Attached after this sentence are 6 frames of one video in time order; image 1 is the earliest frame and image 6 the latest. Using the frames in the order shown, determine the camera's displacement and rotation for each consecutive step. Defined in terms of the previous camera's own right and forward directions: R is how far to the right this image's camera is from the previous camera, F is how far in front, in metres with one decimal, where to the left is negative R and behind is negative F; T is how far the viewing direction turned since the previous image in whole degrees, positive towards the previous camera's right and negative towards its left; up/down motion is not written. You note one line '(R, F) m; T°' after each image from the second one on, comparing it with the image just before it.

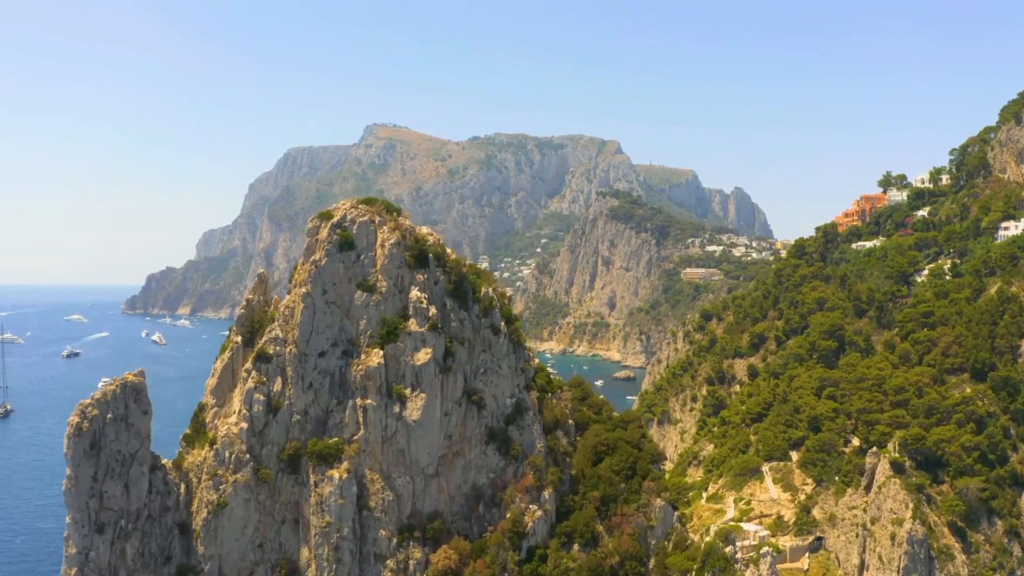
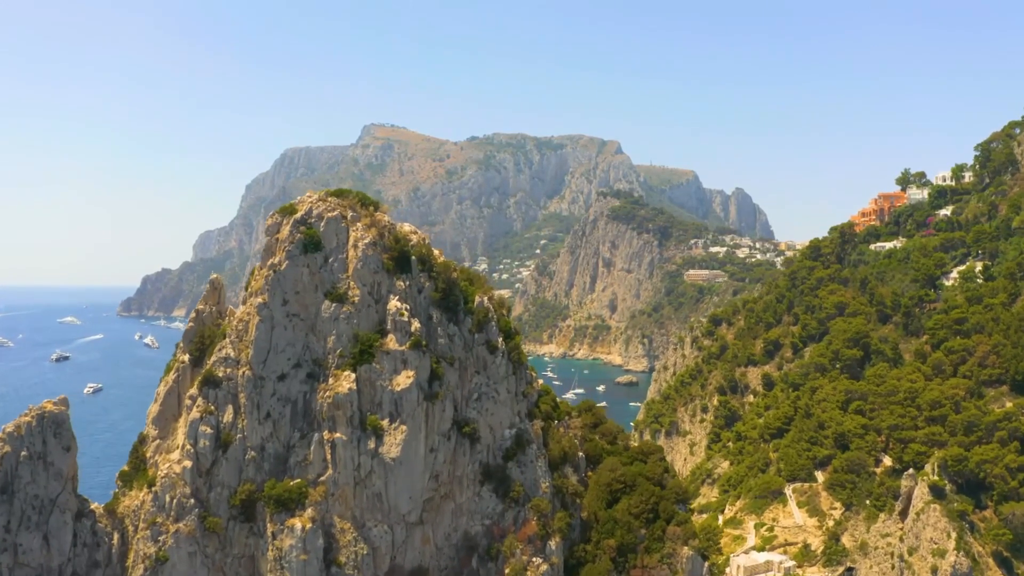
(0.0, +4.8) m; 0°
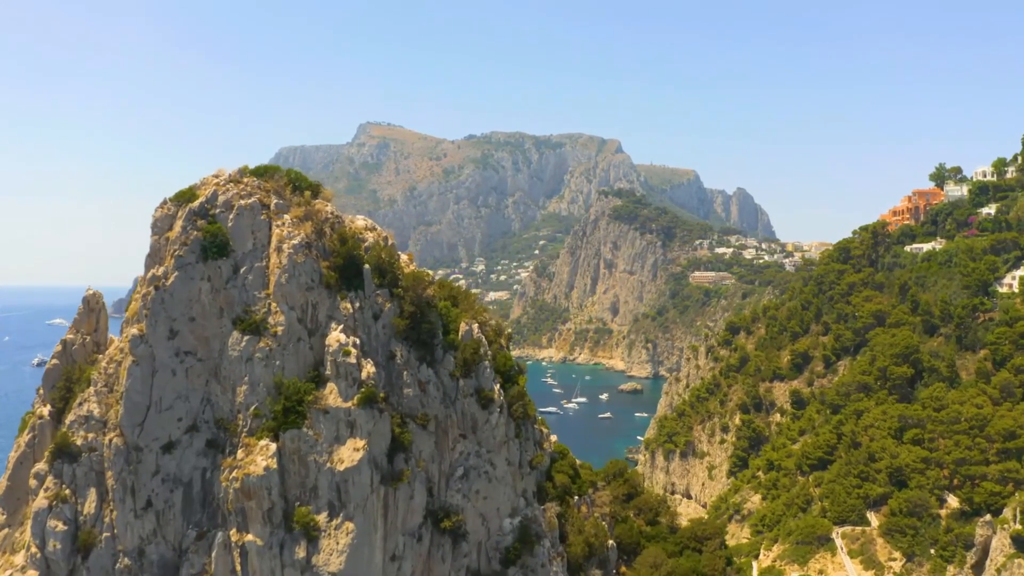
(-0.1, +7.8) m; 0°
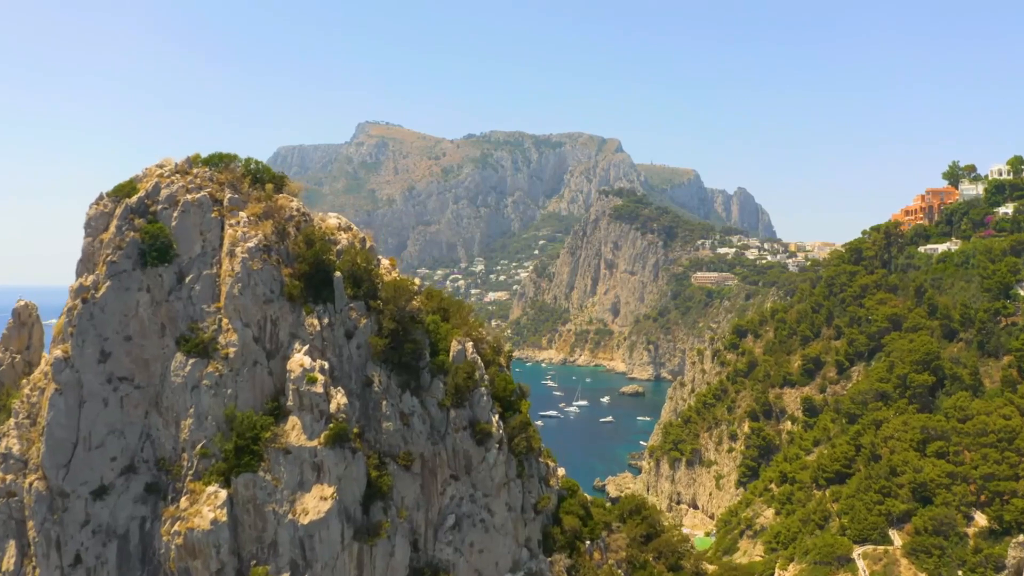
(0.0, +2.7) m; 0°
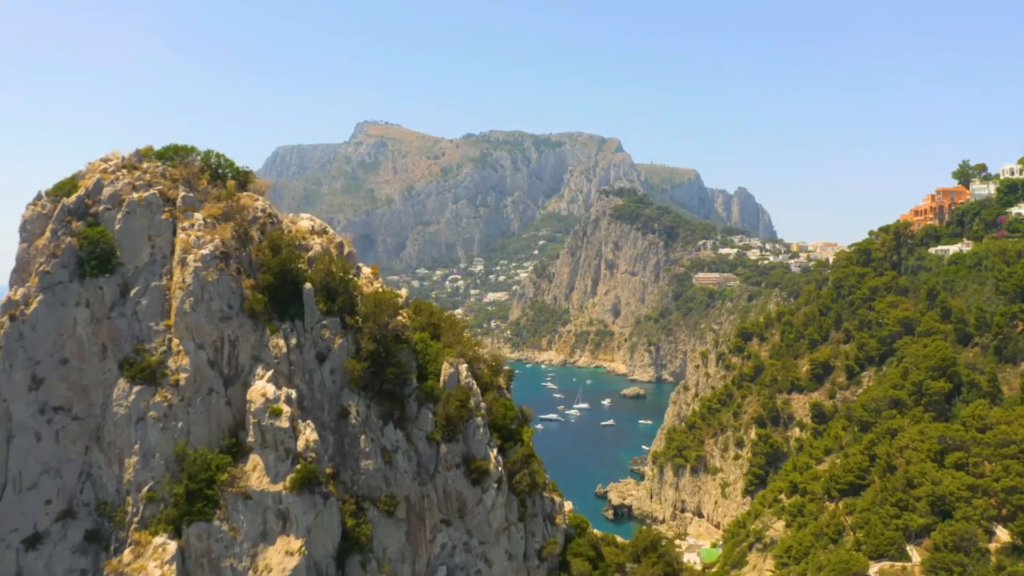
(0.0, +1.9) m; 0°
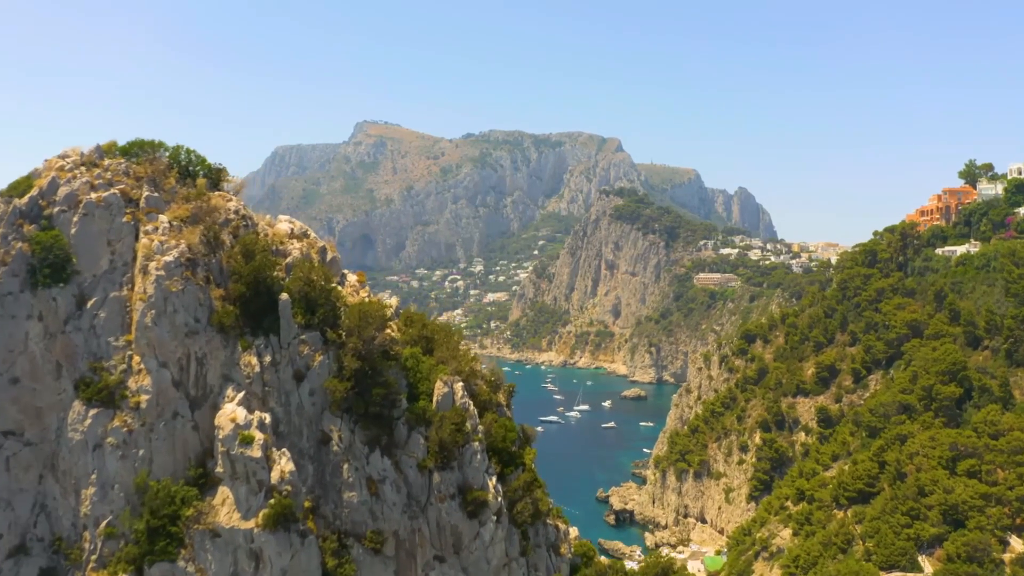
(0.0, +1.2) m; 0°
